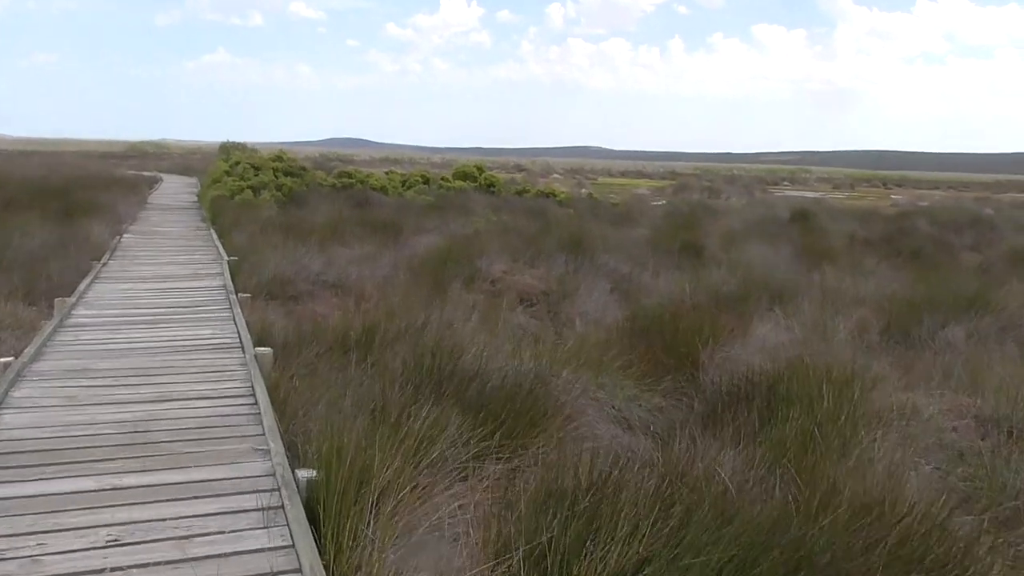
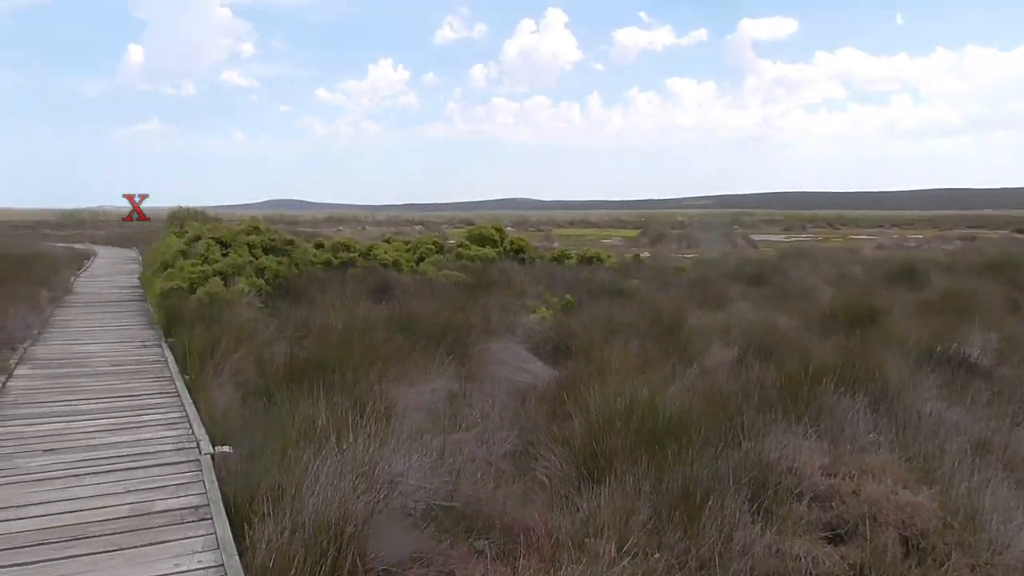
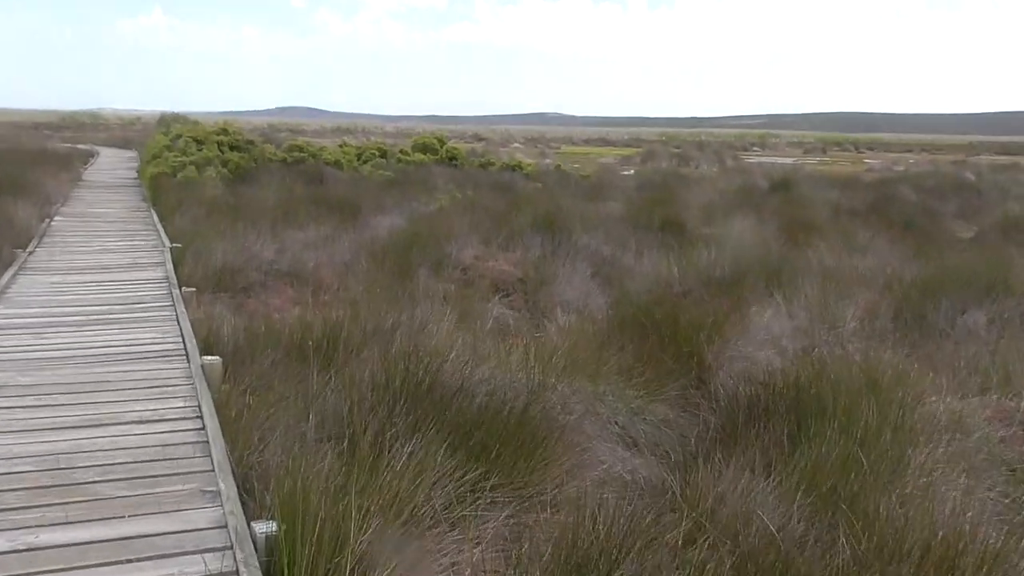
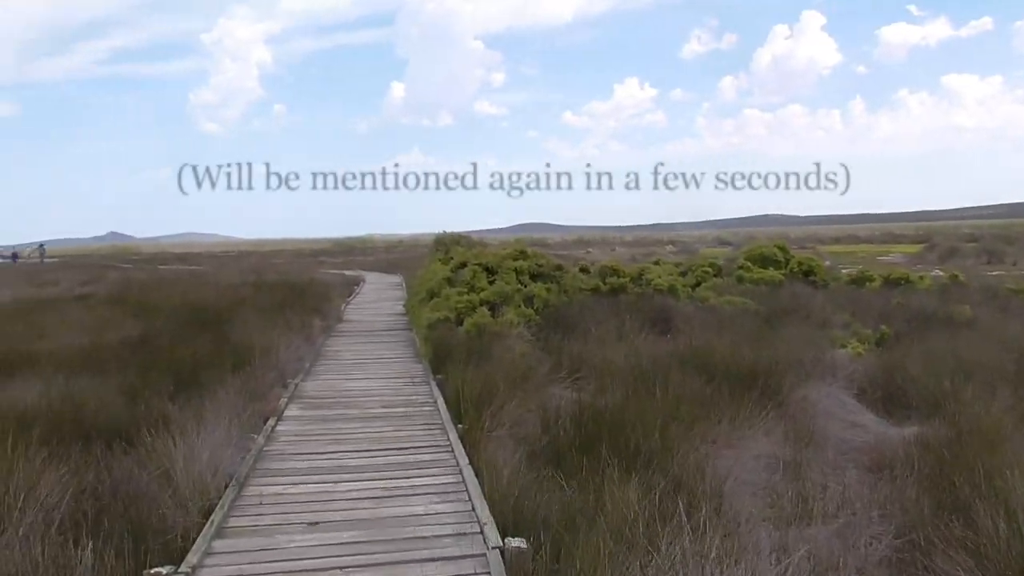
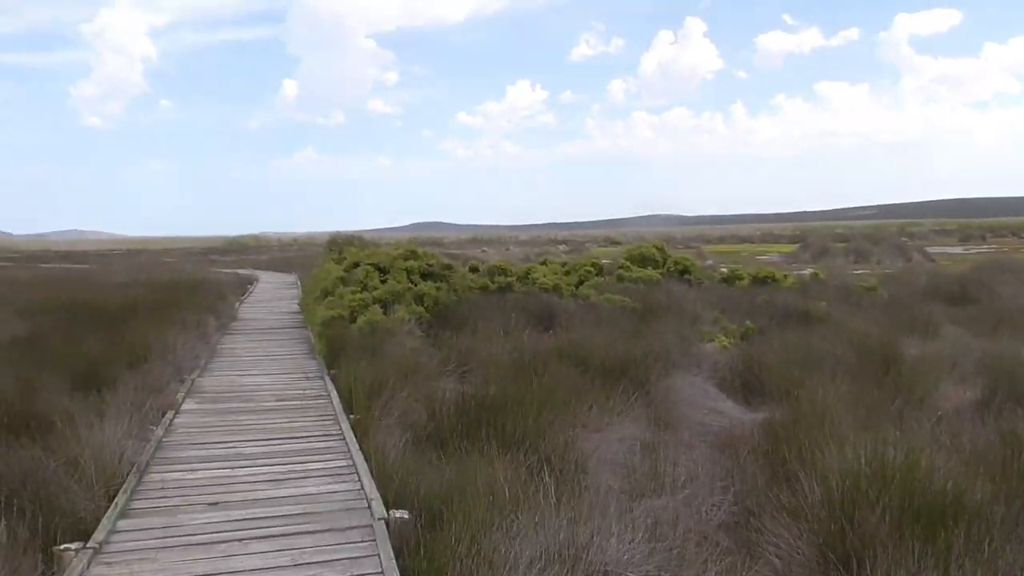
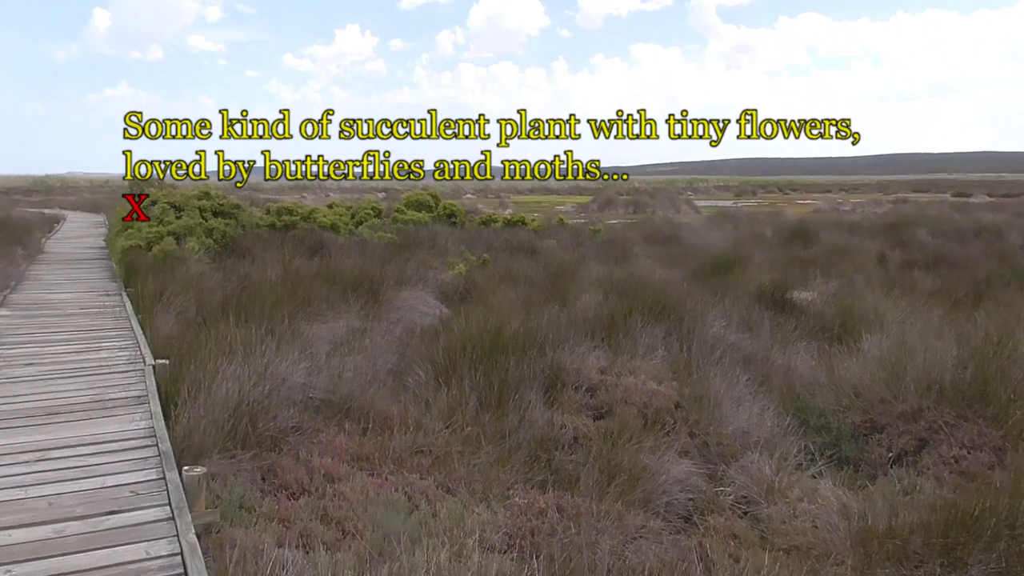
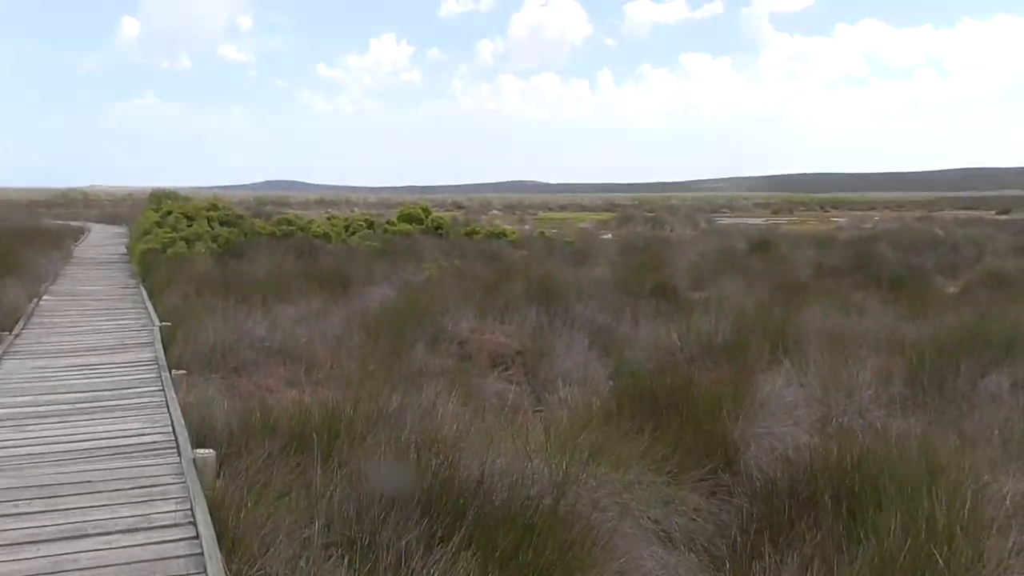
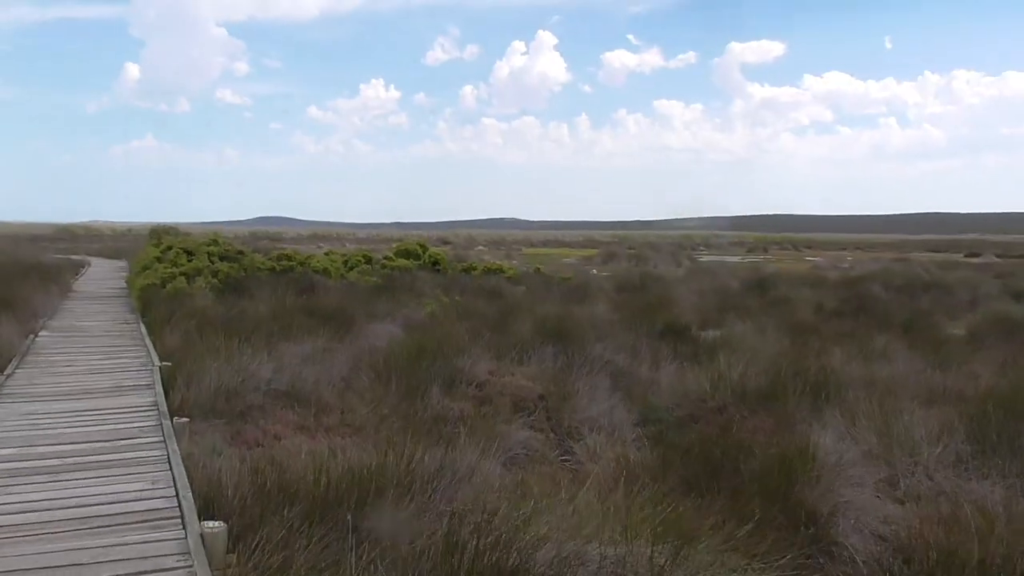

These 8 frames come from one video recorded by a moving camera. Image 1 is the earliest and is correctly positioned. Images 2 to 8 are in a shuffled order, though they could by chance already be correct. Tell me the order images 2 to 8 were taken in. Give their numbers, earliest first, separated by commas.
3, 7, 8, 6, 2, 5, 4
